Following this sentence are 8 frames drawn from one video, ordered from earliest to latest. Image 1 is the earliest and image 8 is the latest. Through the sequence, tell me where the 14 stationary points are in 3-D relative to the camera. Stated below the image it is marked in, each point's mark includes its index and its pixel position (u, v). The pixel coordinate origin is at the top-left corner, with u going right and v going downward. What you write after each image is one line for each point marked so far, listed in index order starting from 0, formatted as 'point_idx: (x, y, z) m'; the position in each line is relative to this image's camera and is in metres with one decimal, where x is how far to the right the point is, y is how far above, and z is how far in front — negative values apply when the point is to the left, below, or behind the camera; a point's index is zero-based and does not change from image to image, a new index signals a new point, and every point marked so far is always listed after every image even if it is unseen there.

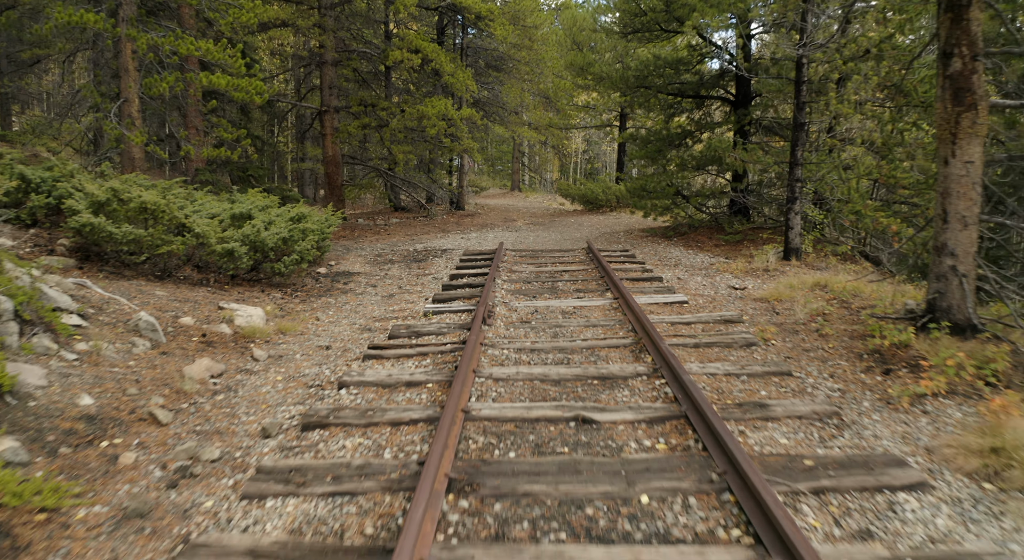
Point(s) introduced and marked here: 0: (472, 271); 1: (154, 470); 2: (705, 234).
0: (-0.6, +0.1, +8.1) m
1: (-2.0, -1.1, +3.0) m
2: (+4.2, +1.0, +11.9) m
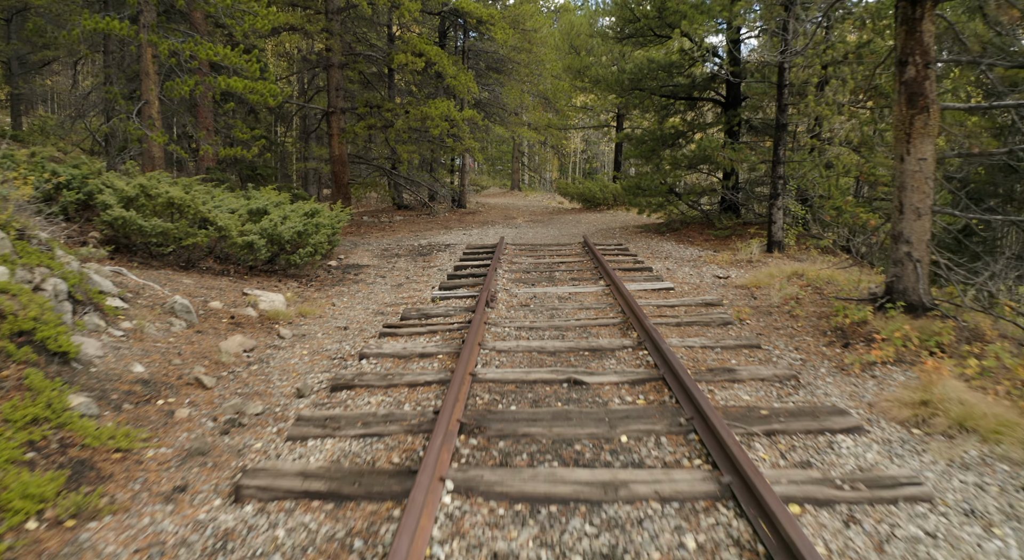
0: (-0.6, +0.3, +8.6) m
1: (-2.0, -0.9, +3.5) m
2: (+4.2, +1.2, +12.4) m
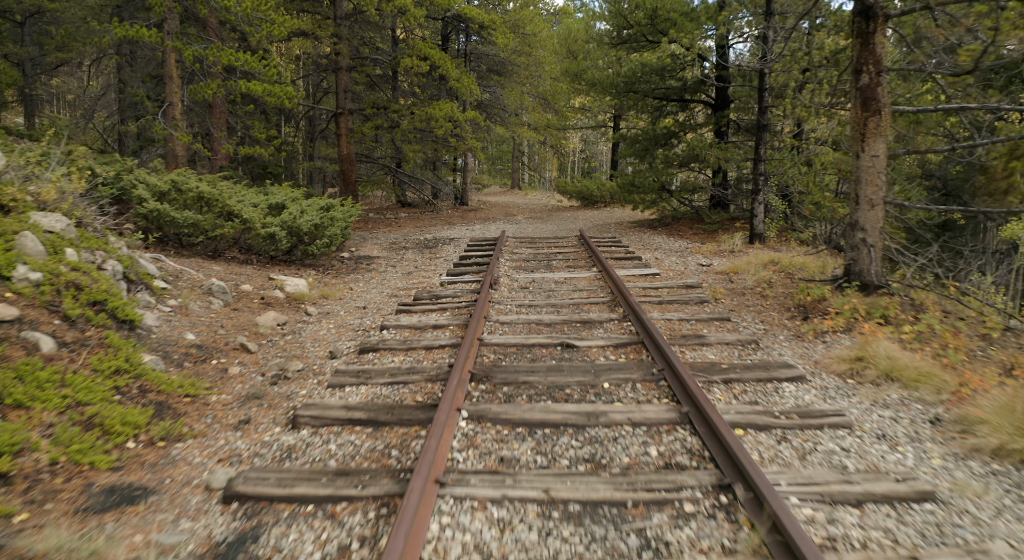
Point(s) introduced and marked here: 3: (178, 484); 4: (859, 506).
0: (-0.6, +0.5, +9.2) m
1: (-2.0, -0.7, +4.2) m
2: (+4.2, +1.3, +13.0) m
3: (-1.7, -1.1, +2.8) m
4: (+1.6, -1.1, +2.5) m
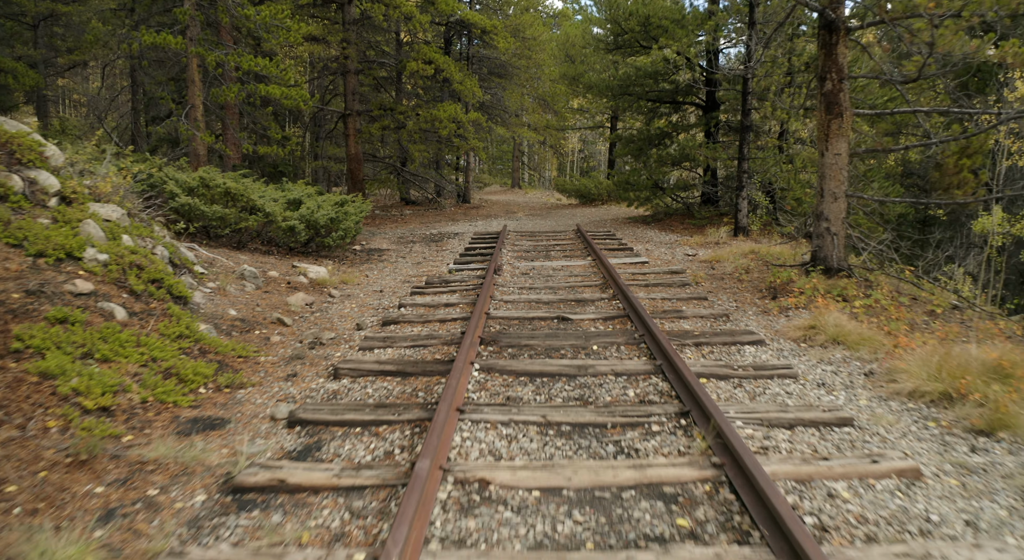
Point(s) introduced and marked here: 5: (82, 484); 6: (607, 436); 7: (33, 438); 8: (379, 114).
0: (-0.5, +0.6, +9.9) m
1: (-1.9, -0.6, +4.8) m
2: (+4.3, +1.5, +13.7) m
3: (-1.7, -0.9, +3.5) m
4: (+1.7, -0.9, +3.2) m
5: (-2.2, -1.0, +2.7) m
6: (+0.5, -0.9, +3.1) m
7: (-2.7, -0.9, +3.0) m
8: (-4.1, +5.1, +16.3) m
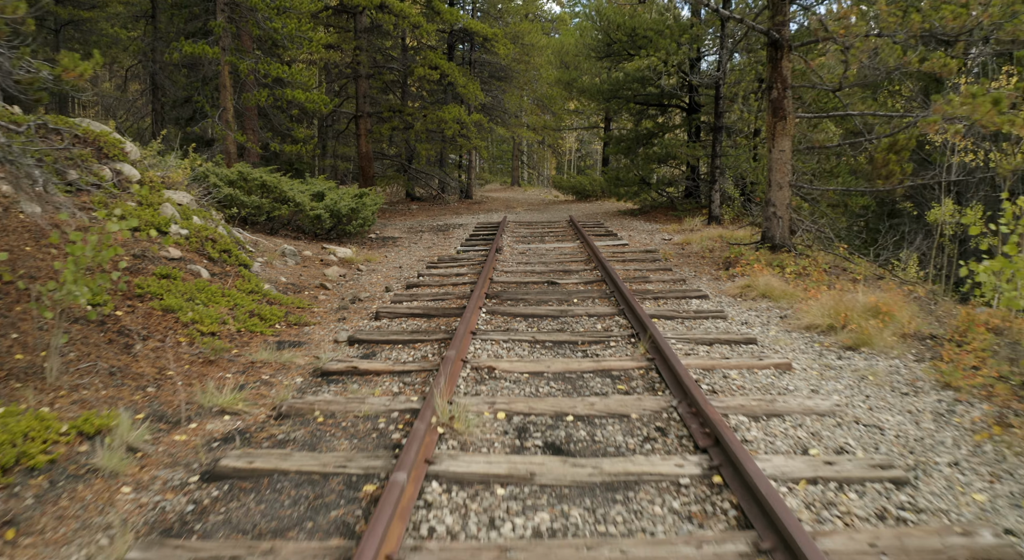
0: (-0.5, +1.0, +11.1) m
1: (-2.0, -0.2, +6.1) m
2: (+4.3, +1.8, +14.9) m
3: (-1.7, -0.5, +4.7) m
4: (+1.6, -0.5, +4.5) m
5: (-2.2, -0.7, +4.0) m
6: (+0.5, -0.5, +4.3) m
7: (-2.7, -0.5, +4.2) m
8: (-4.1, +5.4, +17.5) m
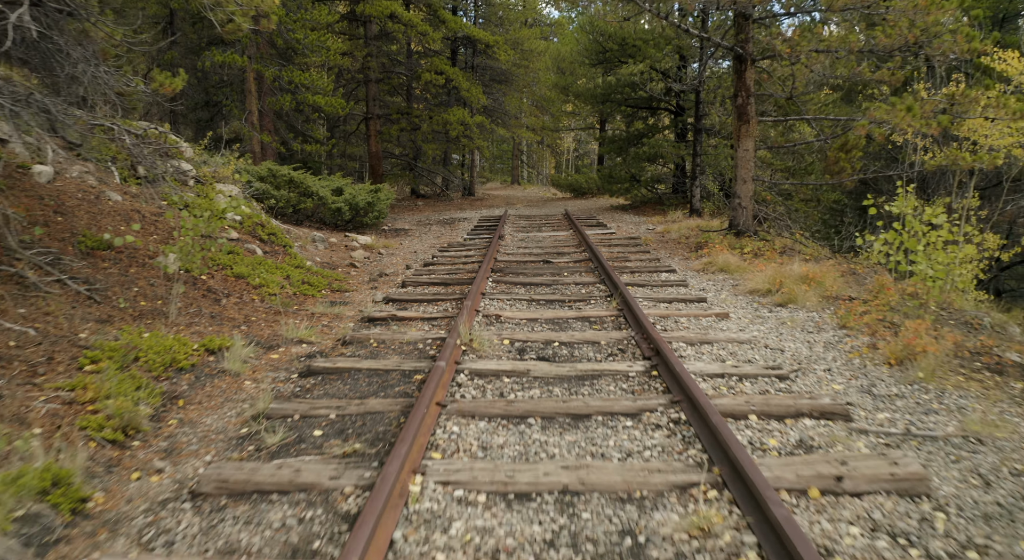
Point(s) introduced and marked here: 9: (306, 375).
0: (-0.5, +1.3, +12.3) m
1: (-1.9, +0.1, +7.3) m
2: (+4.3, +2.1, +16.1) m
3: (-1.7, -0.2, +5.9) m
4: (+1.7, -0.2, +5.7) m
5: (-2.2, -0.4, +5.2) m
6: (+0.5, -0.2, +5.5) m
7: (-2.7, -0.2, +5.4) m
8: (-4.1, +5.7, +18.7) m
9: (-1.5, -0.7, +3.9) m
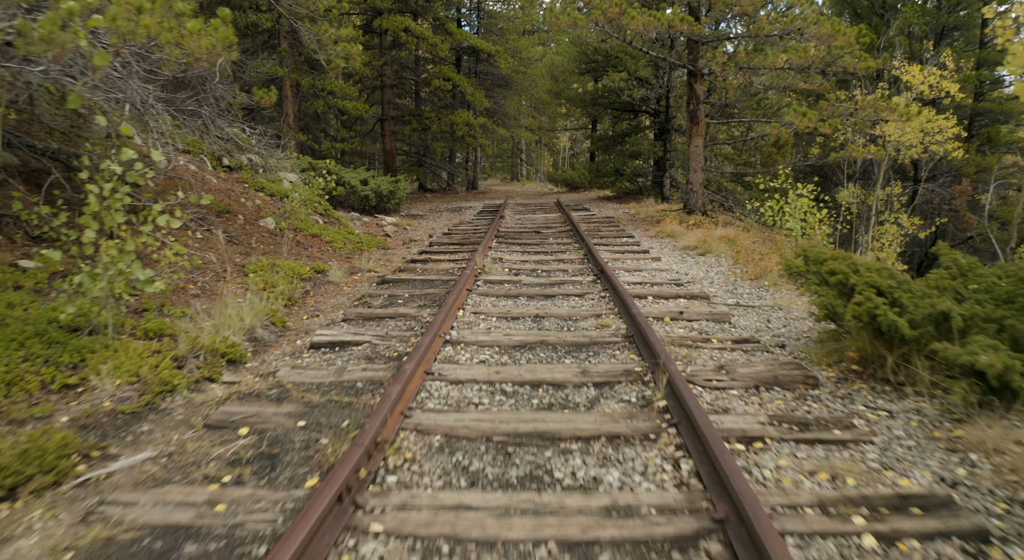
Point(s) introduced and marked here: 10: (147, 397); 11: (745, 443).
0: (-0.6, +1.9, +14.7) m
1: (-2.0, +0.7, +9.7) m
2: (+4.2, +2.8, +18.5) m
3: (-1.7, +0.4, +8.3) m
4: (+1.6, +0.4, +8.0) m
5: (-2.2, +0.3, +7.6) m
6: (+0.5, +0.4, +7.9) m
7: (-2.7, +0.4, +7.8) m
8: (-4.1, +6.3, +21.1) m
9: (-1.5, 0.0, +6.3) m
10: (-2.3, -0.7, +3.4) m
11: (+1.2, -0.9, +2.9) m
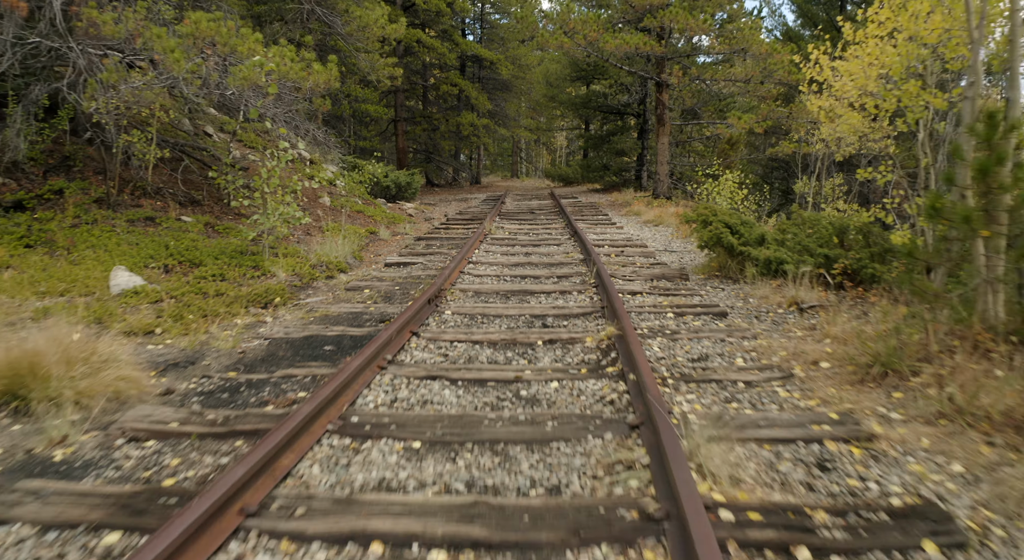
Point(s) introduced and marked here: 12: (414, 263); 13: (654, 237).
0: (-0.6, +2.6, +17.3) m
1: (-2.0, +1.5, +12.3) m
2: (+4.2, +3.5, +21.1) m
3: (-1.7, +1.2, +10.9) m
4: (+1.6, +1.2, +10.6) m
5: (-2.2, +1.0, +10.2) m
6: (+0.5, +1.2, +10.5) m
7: (-2.7, +1.2, +10.4) m
8: (-4.1, +7.1, +23.7) m
9: (-1.5, +0.7, +8.9) m
10: (-2.3, 0.0, +6.0) m
11: (+1.2, -0.1, +5.5) m
12: (-1.3, +0.2, +7.0) m
13: (+2.4, +0.8, +9.3) m
